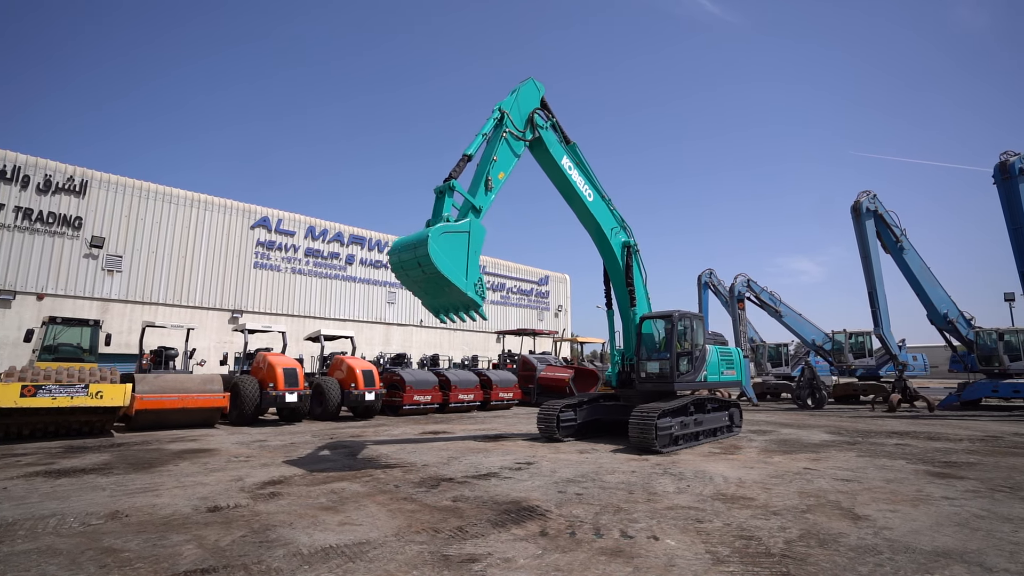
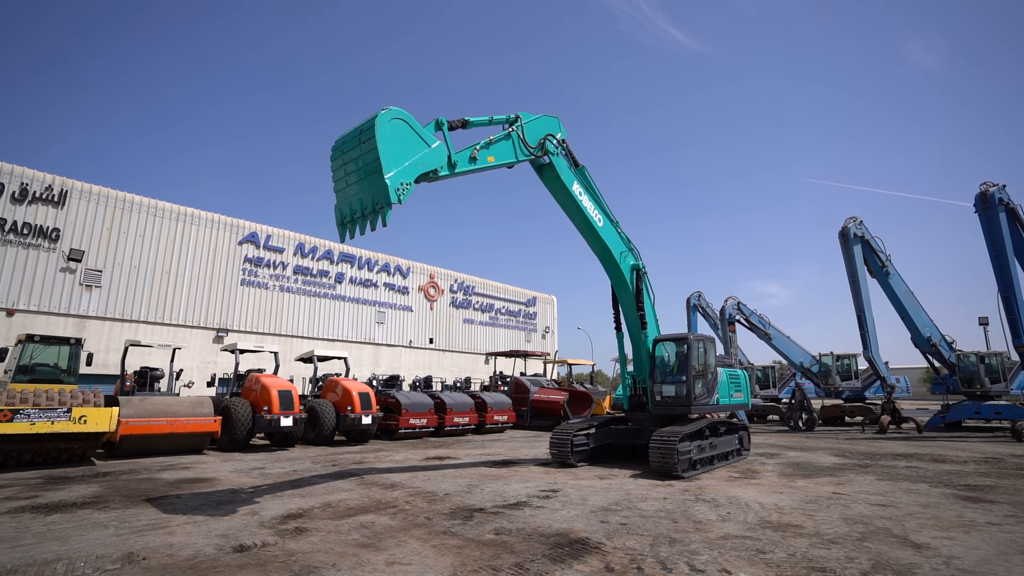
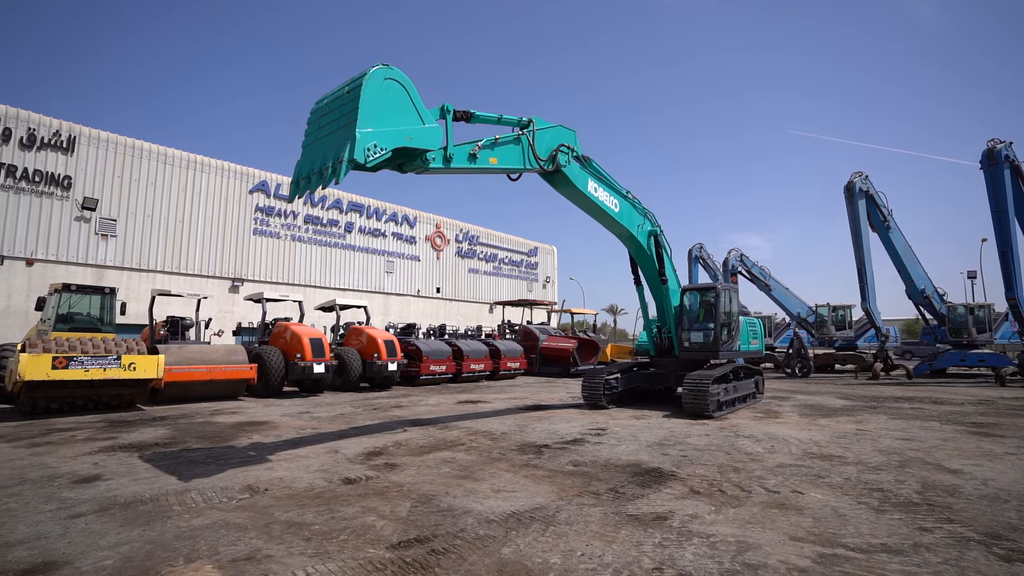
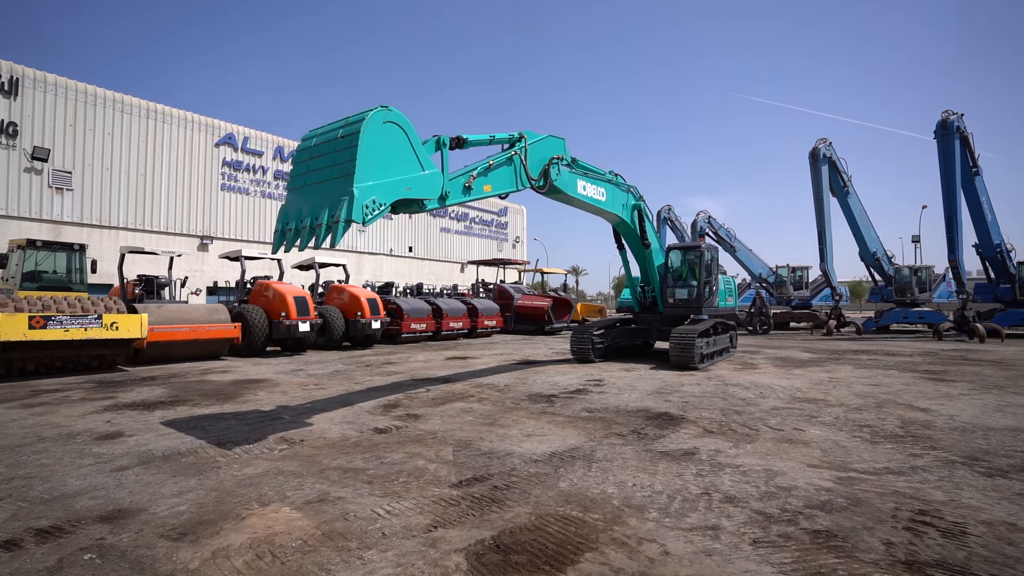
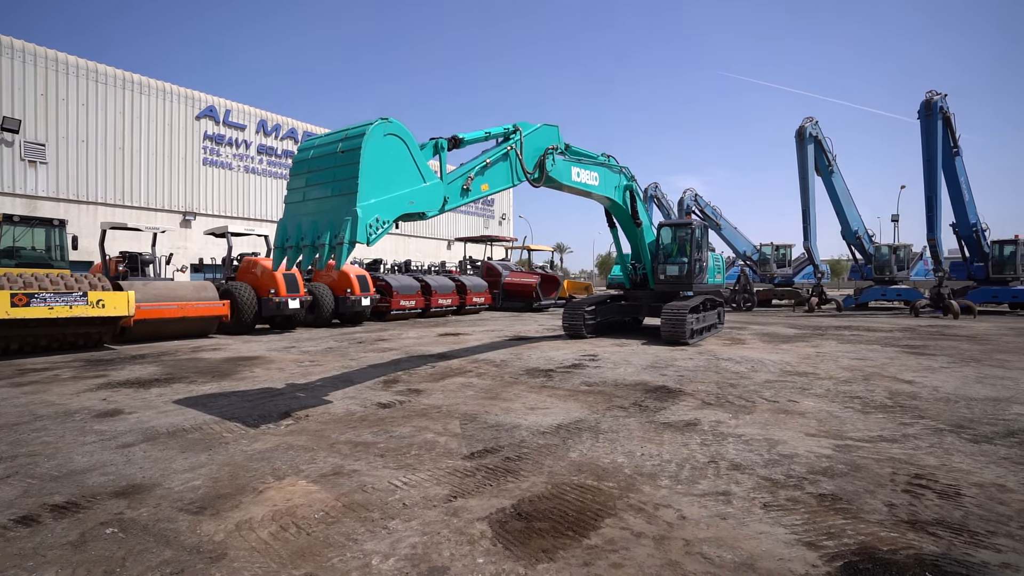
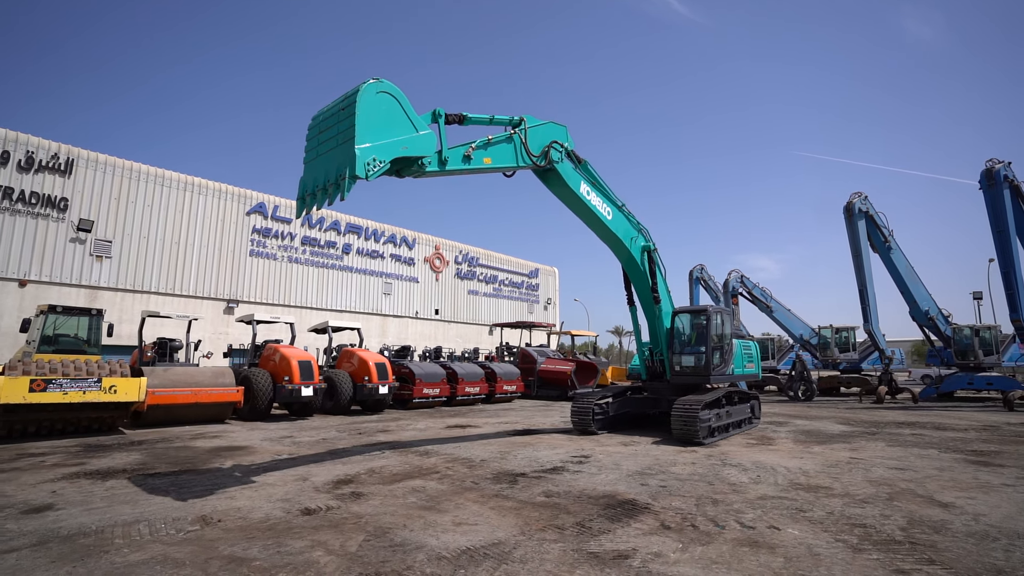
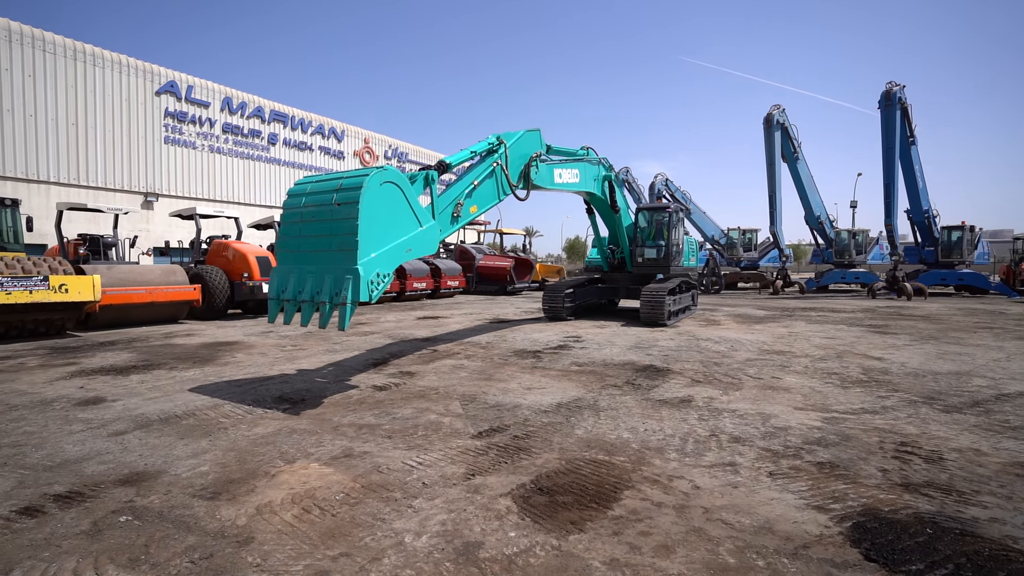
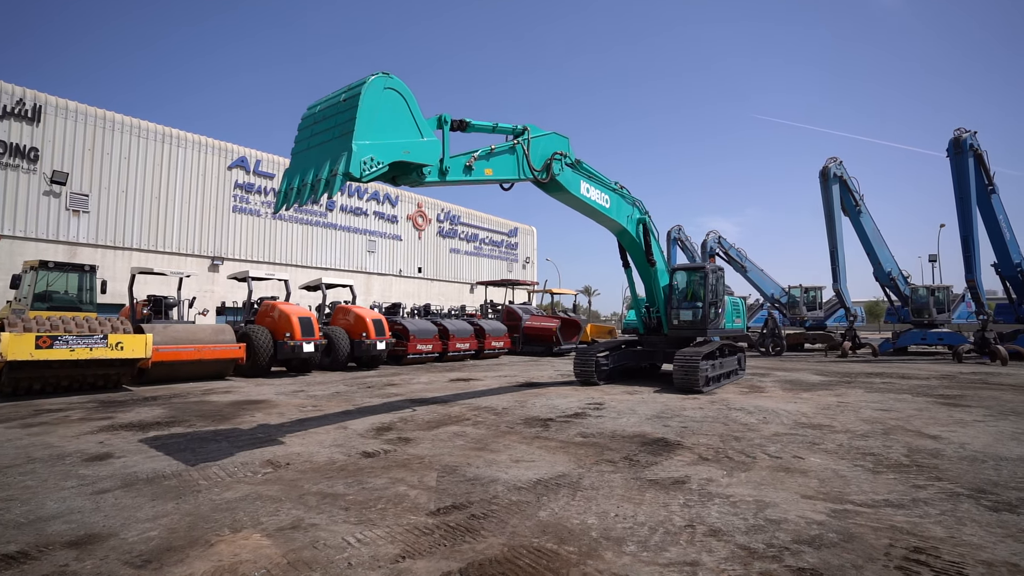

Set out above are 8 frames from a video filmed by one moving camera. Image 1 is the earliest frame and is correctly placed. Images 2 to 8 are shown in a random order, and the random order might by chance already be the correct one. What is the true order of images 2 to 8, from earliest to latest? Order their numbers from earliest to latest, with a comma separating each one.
2, 6, 3, 8, 4, 5, 7
